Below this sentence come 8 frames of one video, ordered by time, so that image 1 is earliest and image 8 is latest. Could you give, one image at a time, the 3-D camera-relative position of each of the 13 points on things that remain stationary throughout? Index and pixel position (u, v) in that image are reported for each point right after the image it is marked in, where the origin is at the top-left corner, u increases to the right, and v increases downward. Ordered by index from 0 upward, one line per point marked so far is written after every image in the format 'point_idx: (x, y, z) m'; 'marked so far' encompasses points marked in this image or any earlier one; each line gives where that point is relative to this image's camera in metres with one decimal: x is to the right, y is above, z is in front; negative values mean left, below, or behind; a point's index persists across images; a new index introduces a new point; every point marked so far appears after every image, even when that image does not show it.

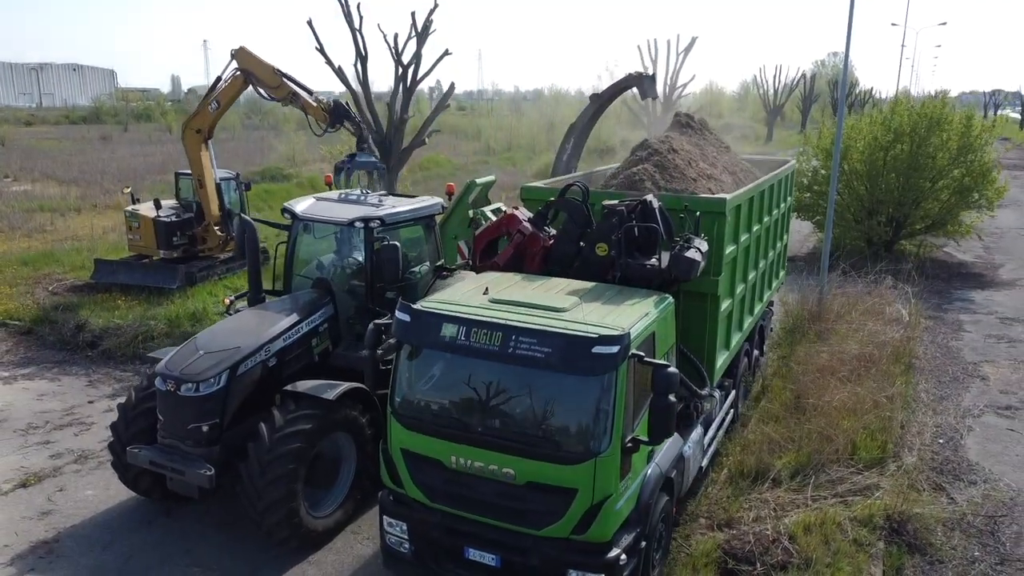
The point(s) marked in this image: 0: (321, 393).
0: (-1.2, -0.7, +5.2) m
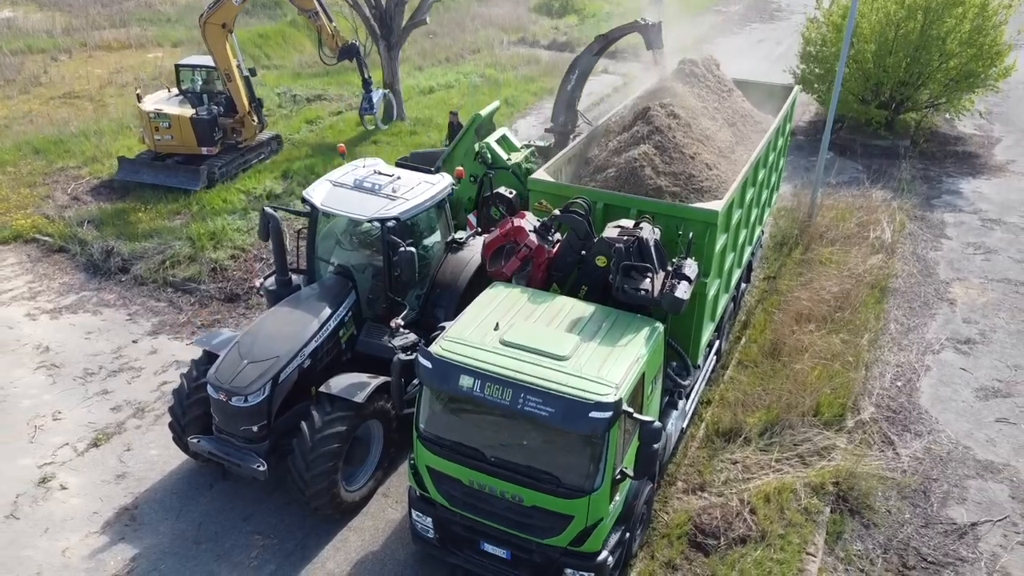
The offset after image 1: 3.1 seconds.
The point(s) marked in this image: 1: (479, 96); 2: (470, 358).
0: (-1.2, -0.8, +5.9) m
1: (-0.7, +3.8, +16.1) m
2: (-0.3, -0.4, +5.0) m
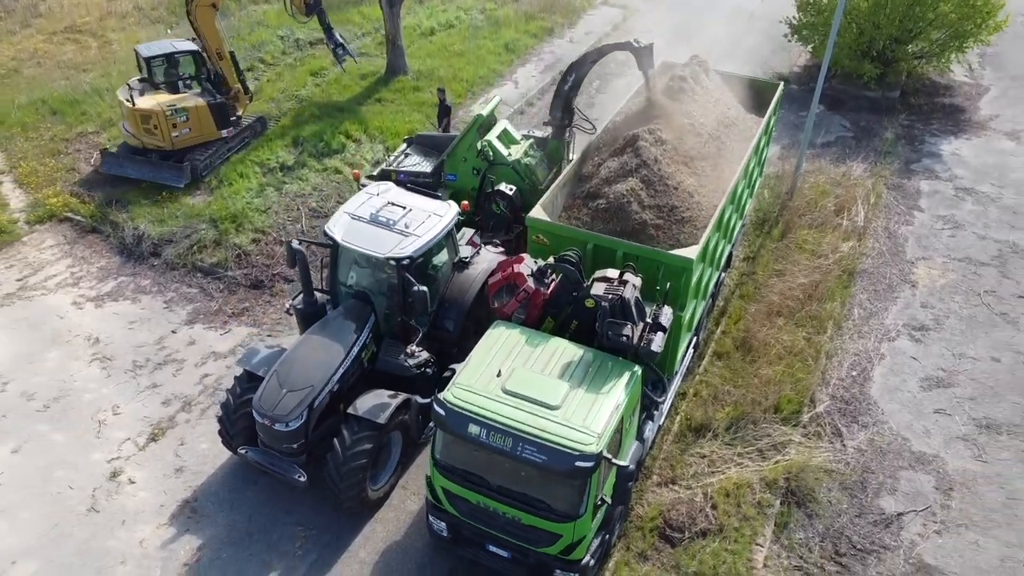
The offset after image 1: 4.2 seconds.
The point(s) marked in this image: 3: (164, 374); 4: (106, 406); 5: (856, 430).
0: (-1.2, -1.1, +7.0) m
1: (-0.7, +5.0, +16.3) m
2: (-0.3, -0.9, +6.0) m
3: (-3.8, -0.9, +8.7) m
4: (-4.2, -1.2, +8.4) m
5: (+3.6, -1.4, +8.2) m
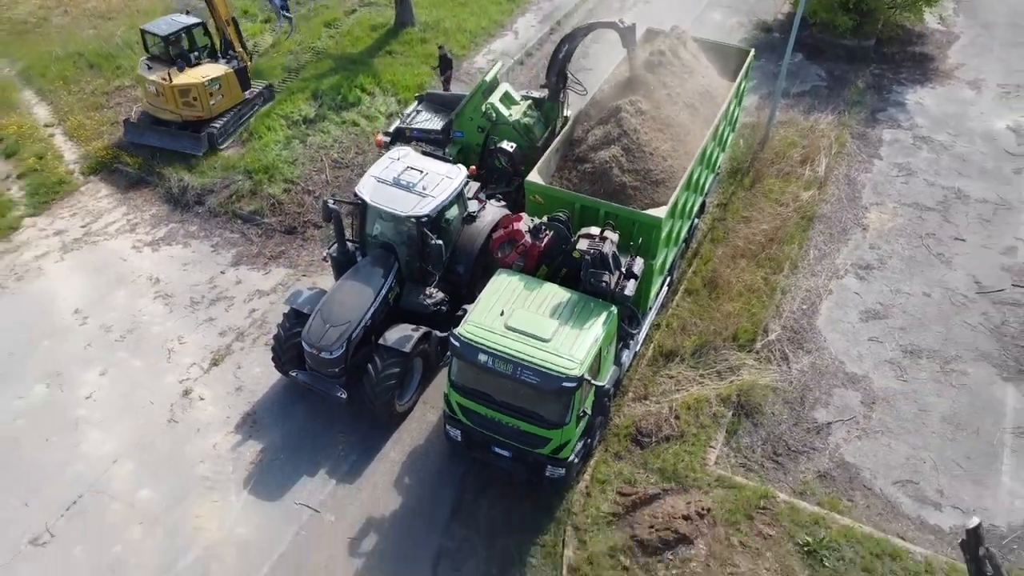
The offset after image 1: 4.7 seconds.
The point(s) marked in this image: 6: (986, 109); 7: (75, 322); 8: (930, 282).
0: (-1.2, -0.6, +8.6) m
1: (-0.7, +6.4, +17.3) m
2: (-0.3, -0.5, +7.6) m
3: (-3.8, -0.3, +10.3) m
4: (-4.2, -0.6, +10.0) m
5: (+3.6, -0.8, +9.8) m
6: (+8.3, +3.2, +14.1) m
7: (-5.5, -0.4, +10.2) m
8: (+5.6, +0.1, +10.8) m
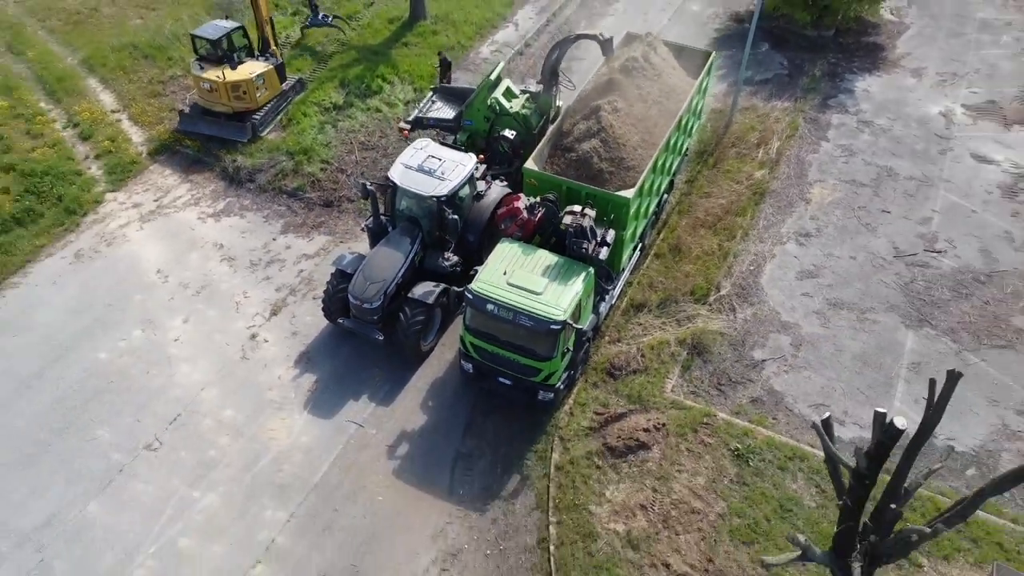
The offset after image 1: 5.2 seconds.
0: (-1.2, -0.1, +10.9) m
1: (-0.6, +7.4, +19.2) m
2: (-0.2, -0.1, +10.0) m
3: (-3.8, +0.3, +12.6) m
4: (-4.2, 0.0, +12.3) m
5: (+3.6, -0.3, +12.2) m
6: (+8.3, +3.9, +16.2) m
7: (-5.5, +0.1, +12.5) m
8: (+5.7, +0.7, +13.1) m
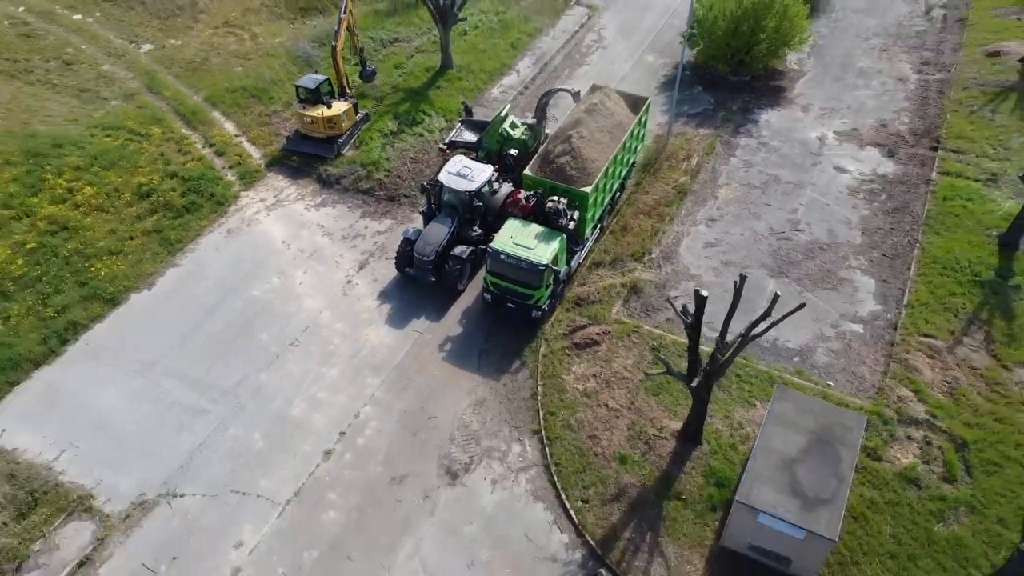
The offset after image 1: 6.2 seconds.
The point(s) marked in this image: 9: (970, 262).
0: (-1.1, +0.7, +17.4) m
1: (-0.5, +8.1, +25.9) m
2: (-0.2, +0.8, +16.5) m
3: (-3.7, +1.1, +19.2) m
4: (-4.1, +0.8, +18.9) m
5: (+3.6, +0.6, +18.7) m
6: (+8.4, +4.7, +22.8) m
7: (-5.4, +1.0, +19.1) m
8: (+5.7, +1.5, +19.6) m
9: (+10.5, +0.6, +18.3) m
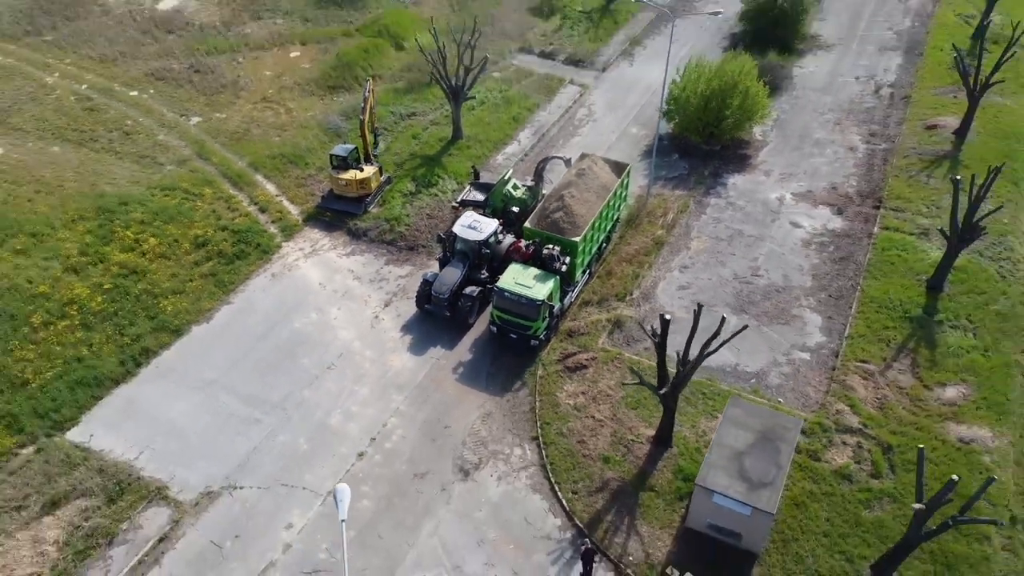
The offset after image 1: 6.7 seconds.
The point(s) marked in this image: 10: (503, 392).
0: (-1.0, -0.1, +20.8) m
1: (-0.5, +6.5, +29.8) m
2: (-0.1, 0.0, +19.8) m
3: (-3.6, +0.1, +22.5) m
4: (-4.1, -0.2, +22.2) m
5: (+3.7, -0.4, +22.0) m
6: (+8.5, +3.3, +26.5) m
7: (-5.4, 0.0, +22.4) m
8: (+5.8, +0.4, +23.0) m
9: (+10.5, -0.4, +21.7) m
10: (-0.2, -2.5, +19.6) m
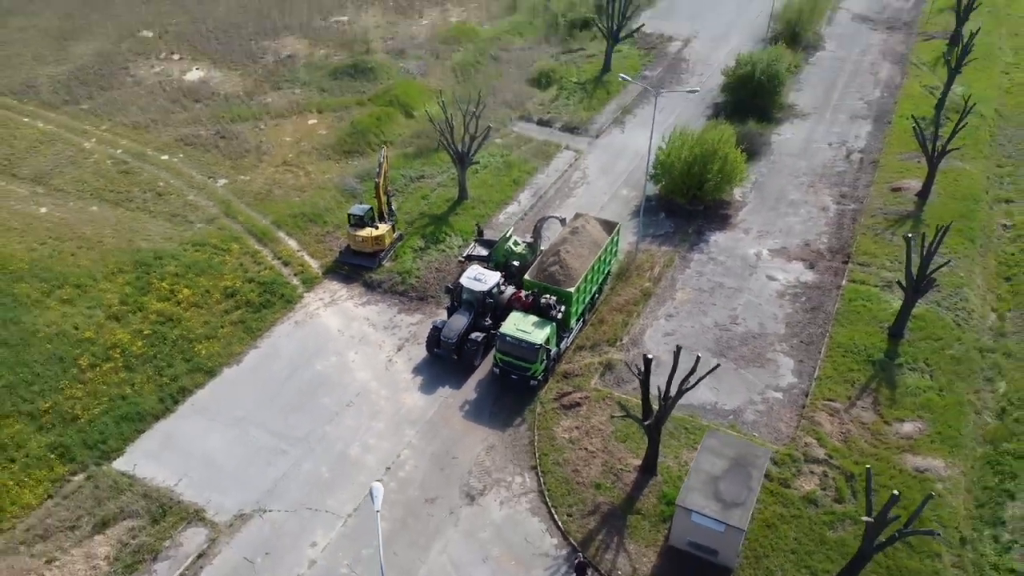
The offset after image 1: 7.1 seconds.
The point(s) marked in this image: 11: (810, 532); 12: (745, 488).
0: (-1.0, -1.5, +23.1) m
1: (-0.5, +4.5, +32.5) m
2: (-0.1, -1.2, +22.1) m
3: (-3.6, -1.3, +24.8) m
4: (-4.1, -1.6, +24.5) m
5: (+3.7, -1.8, +24.3) m
6: (+8.5, +1.6, +29.0) m
7: (-5.3, -1.4, +24.7) m
8: (+5.8, -1.0, +25.3) m
9: (+10.6, -1.7, +23.9) m
10: (-0.2, -3.8, +21.7) m
11: (+6.9, -5.7, +18.6) m
12: (+5.2, -4.4, +17.8) m
